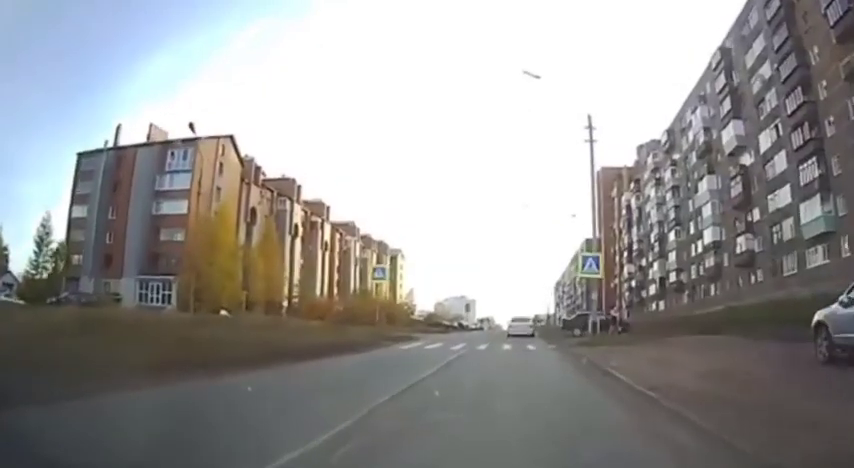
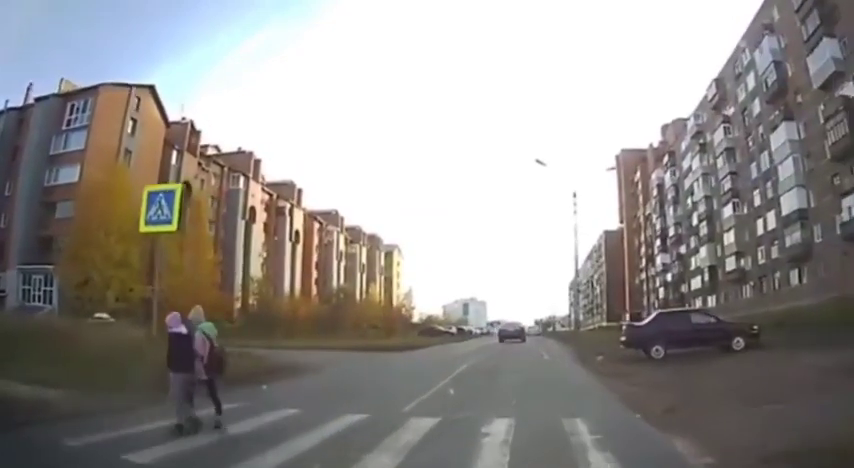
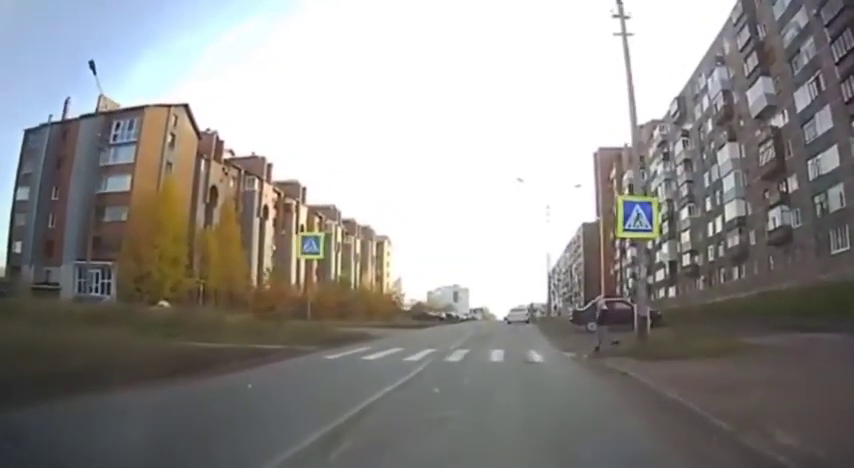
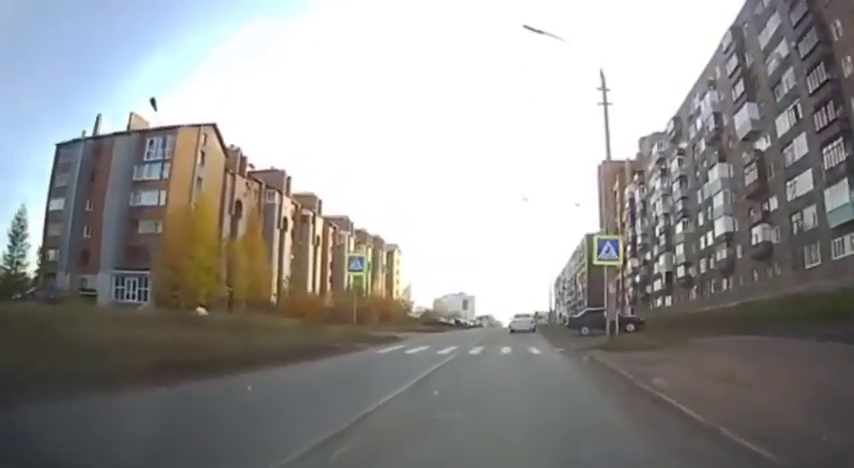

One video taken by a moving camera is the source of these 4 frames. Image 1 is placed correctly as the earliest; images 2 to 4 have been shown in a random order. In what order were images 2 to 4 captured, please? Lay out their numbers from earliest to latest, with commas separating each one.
4, 3, 2
